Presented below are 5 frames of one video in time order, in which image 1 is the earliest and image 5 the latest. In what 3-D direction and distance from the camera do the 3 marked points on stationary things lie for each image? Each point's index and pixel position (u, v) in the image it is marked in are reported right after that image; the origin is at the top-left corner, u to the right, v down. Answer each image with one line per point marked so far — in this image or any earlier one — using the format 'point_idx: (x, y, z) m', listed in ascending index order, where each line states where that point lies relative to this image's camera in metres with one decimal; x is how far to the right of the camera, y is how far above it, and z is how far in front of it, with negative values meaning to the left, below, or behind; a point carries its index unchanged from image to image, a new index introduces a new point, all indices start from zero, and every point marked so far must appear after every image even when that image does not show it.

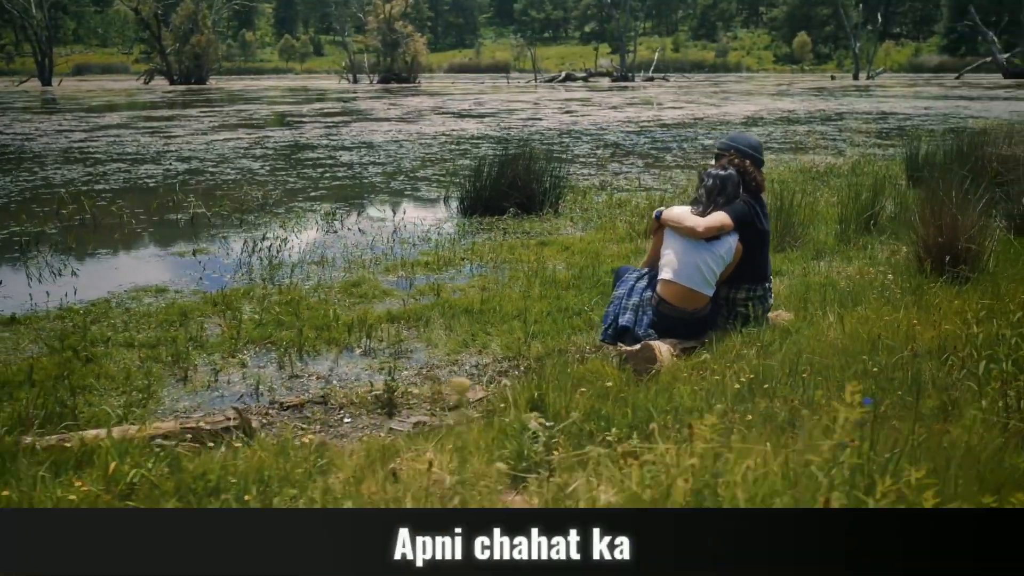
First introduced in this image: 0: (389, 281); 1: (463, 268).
0: (-0.8, +0.1, +6.4) m
1: (-0.3, +0.1, +6.7) m
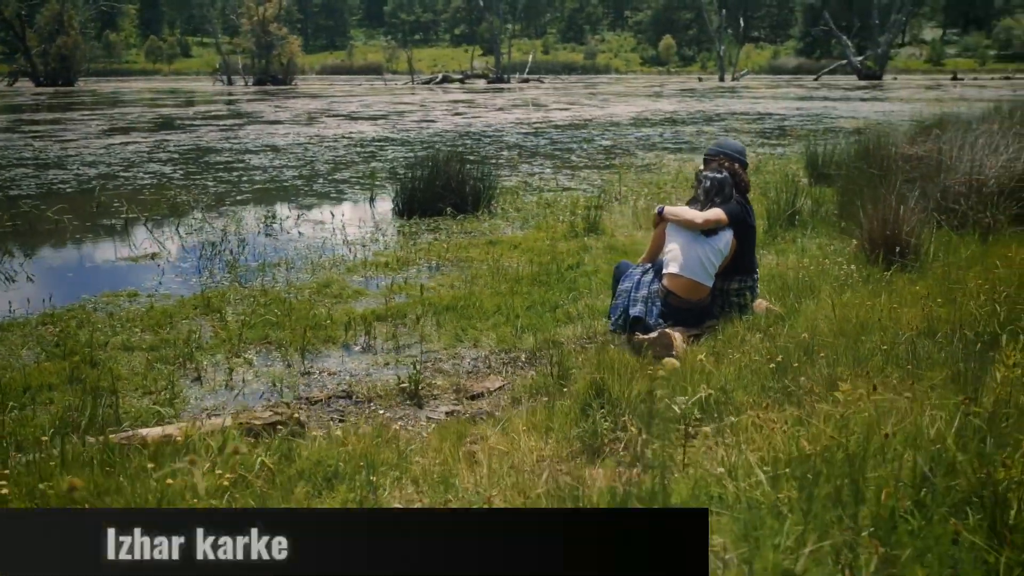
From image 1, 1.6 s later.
0: (-1.0, +0.1, +6.6) m
1: (-0.6, +0.1, +7.0) m
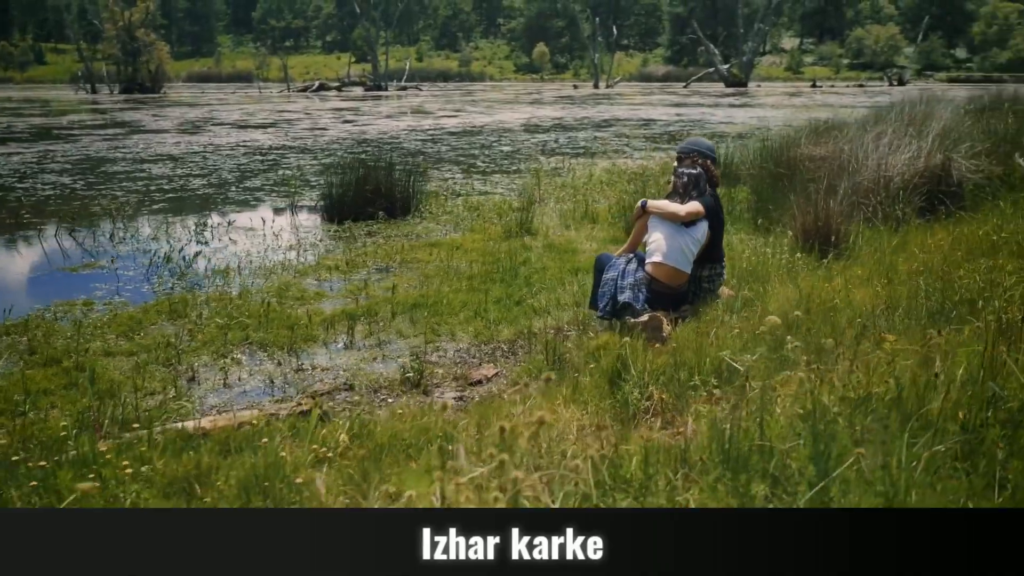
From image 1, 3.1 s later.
0: (-1.3, 0.0, +6.7) m
1: (-1.0, +0.1, +7.2) m
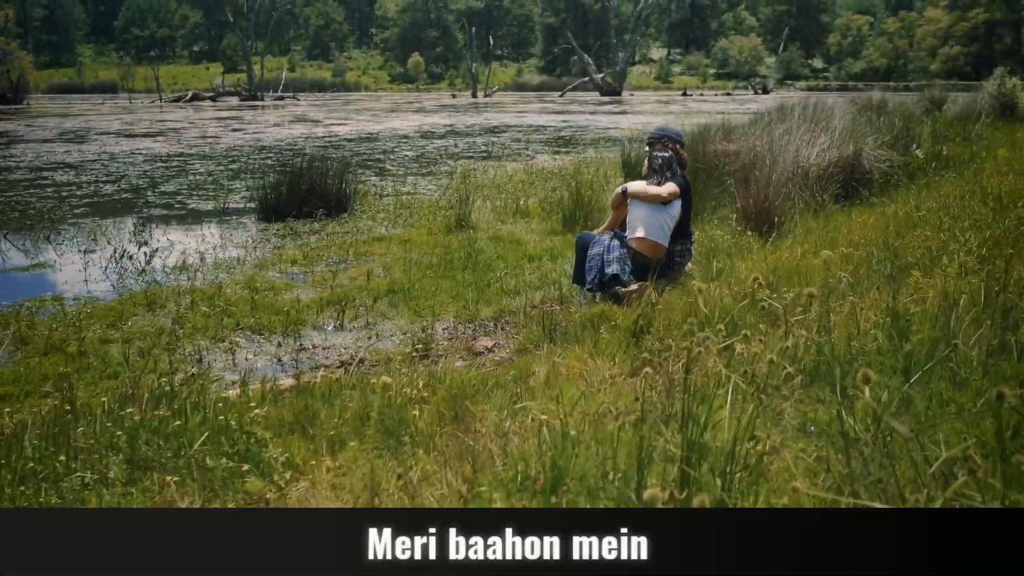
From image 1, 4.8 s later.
0: (-1.6, +0.1, +6.9) m
1: (-1.3, +0.2, +7.4) m
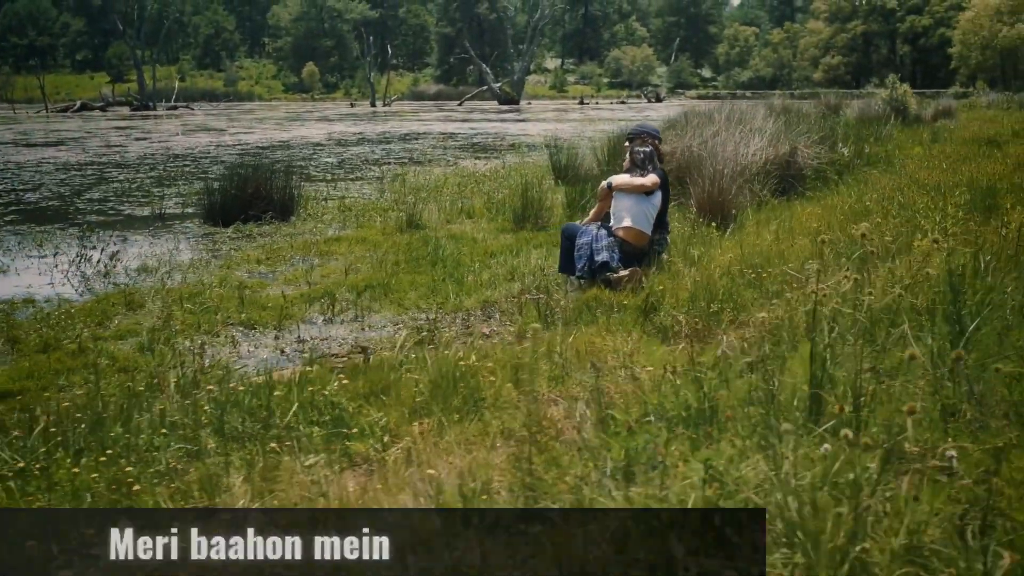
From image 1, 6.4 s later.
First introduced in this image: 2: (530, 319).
0: (-1.8, +0.1, +7.0) m
1: (-1.6, +0.2, +7.5) m
2: (+0.1, -0.2, +5.0) m
